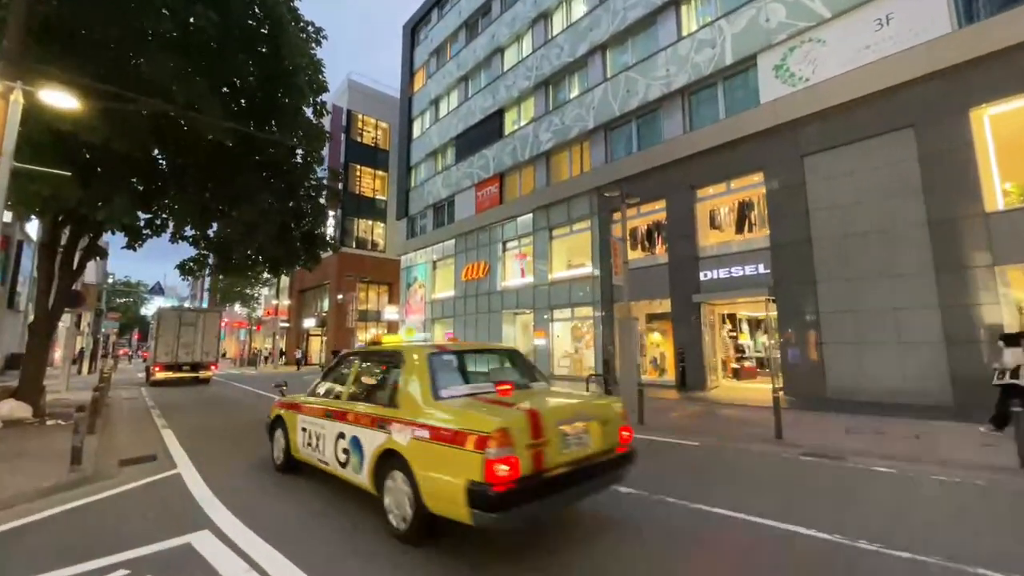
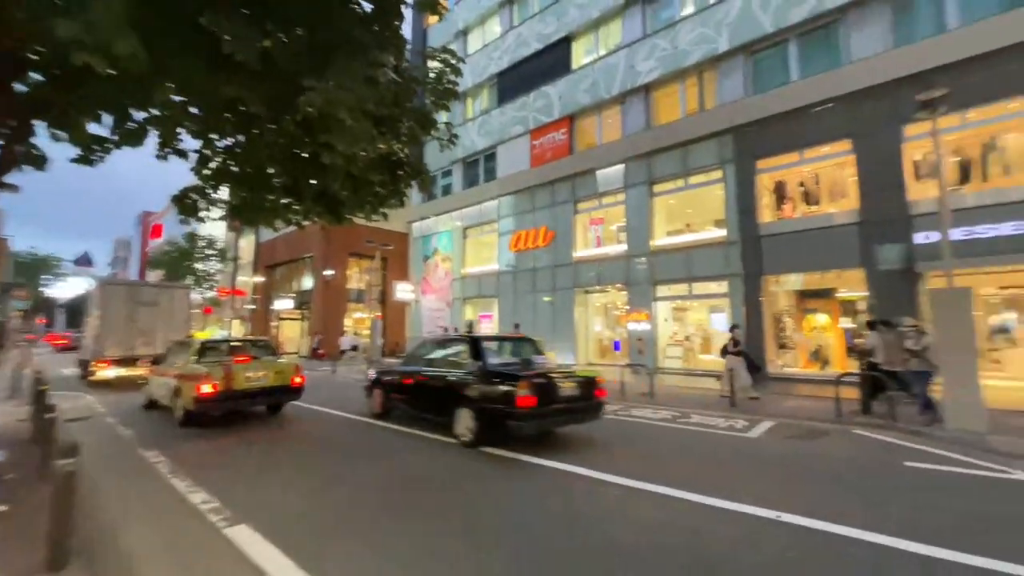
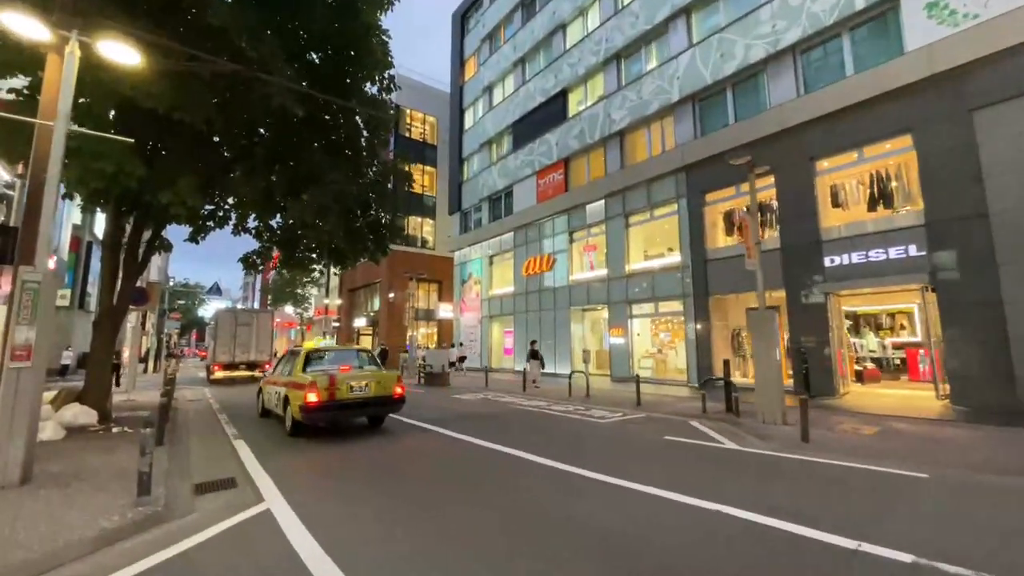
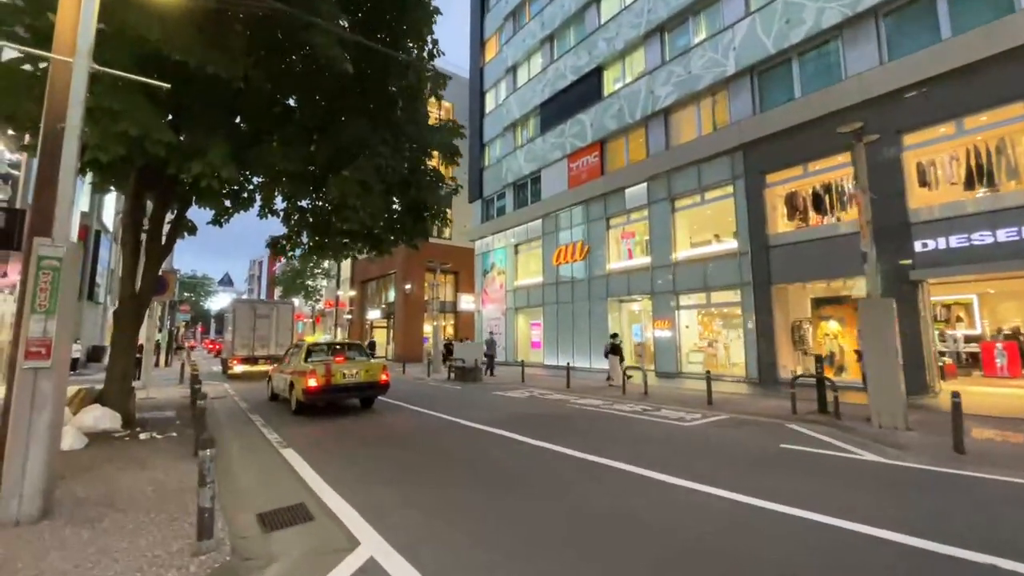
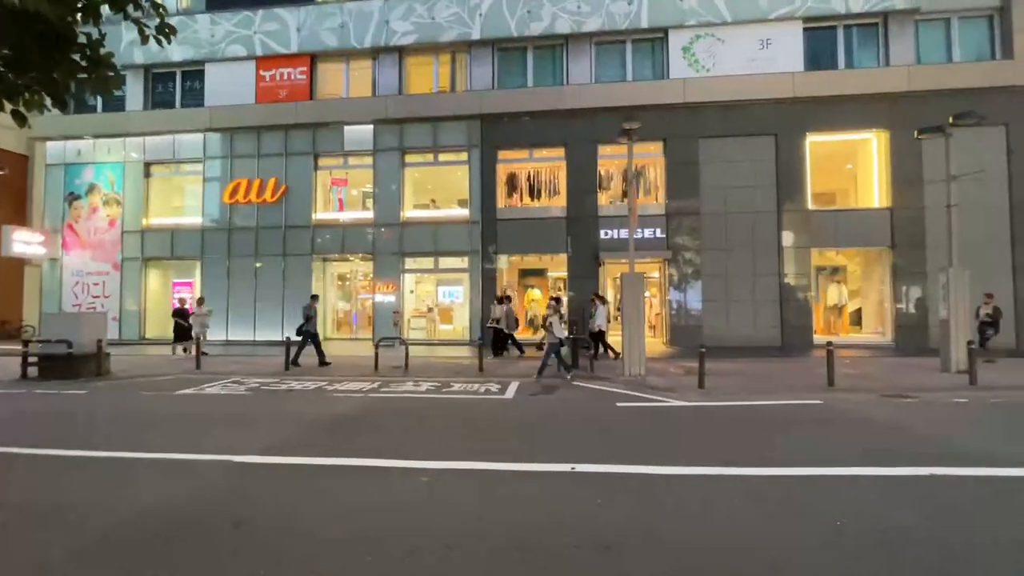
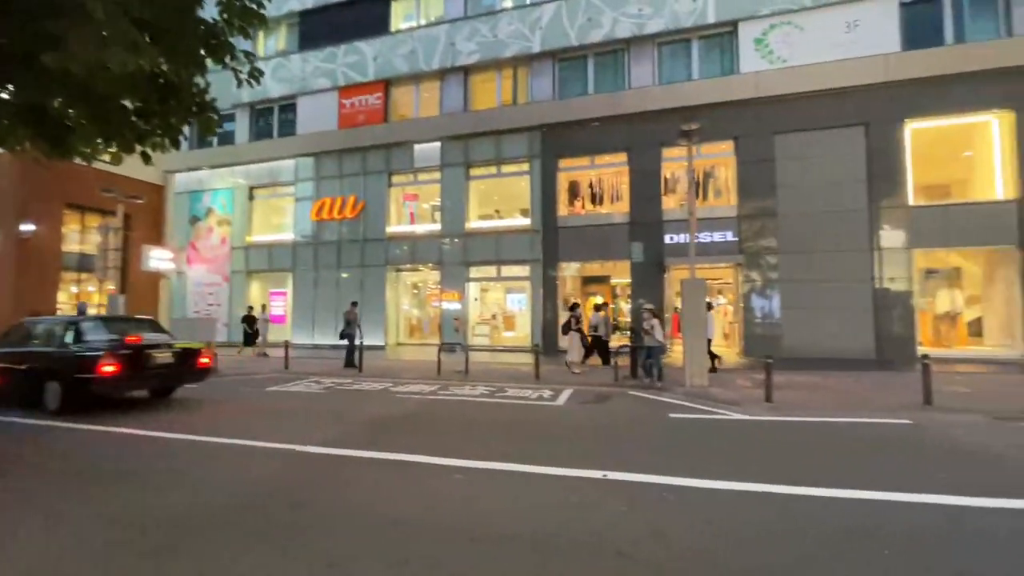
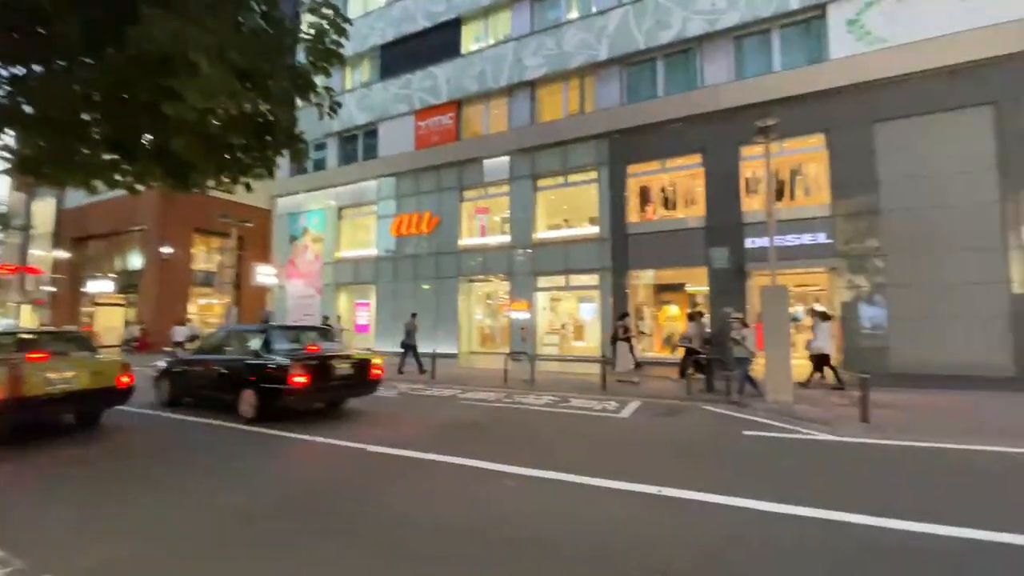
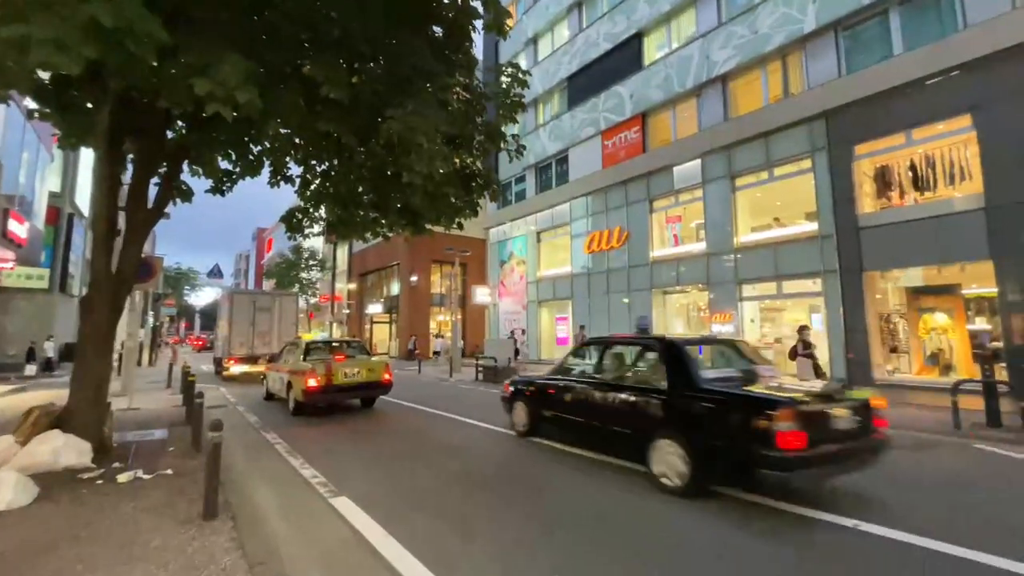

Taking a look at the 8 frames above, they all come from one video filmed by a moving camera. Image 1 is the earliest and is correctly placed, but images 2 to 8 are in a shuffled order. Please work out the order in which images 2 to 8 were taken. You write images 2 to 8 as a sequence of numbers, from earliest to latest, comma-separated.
3, 4, 8, 2, 7, 6, 5
